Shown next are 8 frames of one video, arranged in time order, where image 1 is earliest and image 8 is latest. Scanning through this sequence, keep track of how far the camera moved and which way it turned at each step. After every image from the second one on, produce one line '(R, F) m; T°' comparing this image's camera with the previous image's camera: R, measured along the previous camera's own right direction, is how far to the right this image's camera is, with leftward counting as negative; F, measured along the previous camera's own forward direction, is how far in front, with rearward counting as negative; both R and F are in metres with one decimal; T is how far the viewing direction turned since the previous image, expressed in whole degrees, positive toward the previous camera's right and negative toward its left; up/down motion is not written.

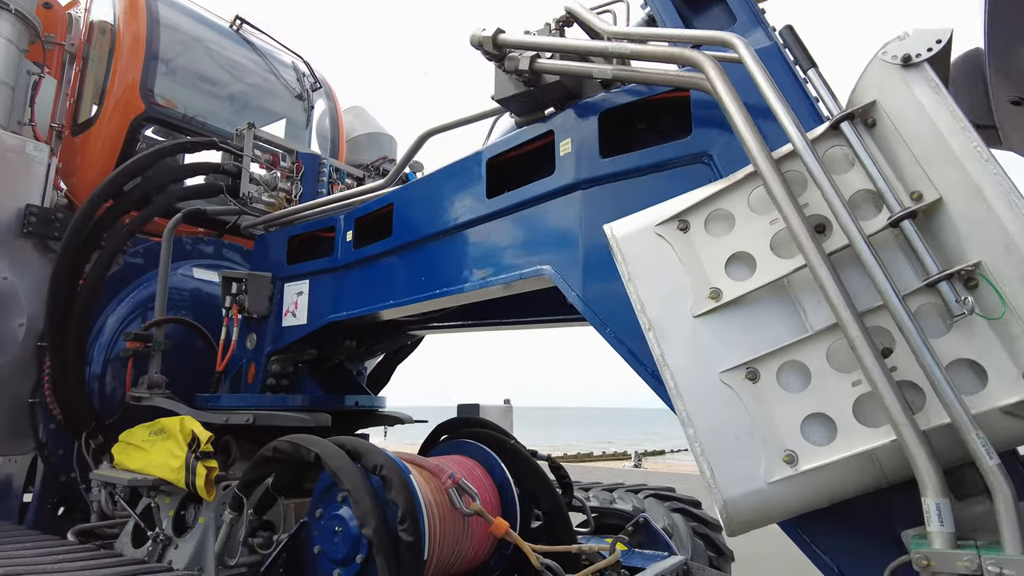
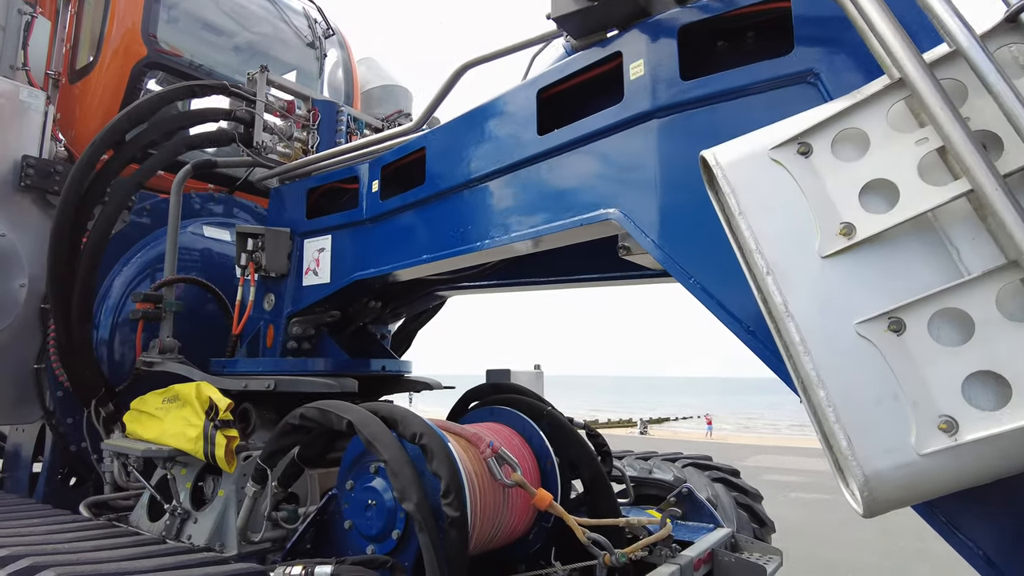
(-0.1, +0.2) m; 0°
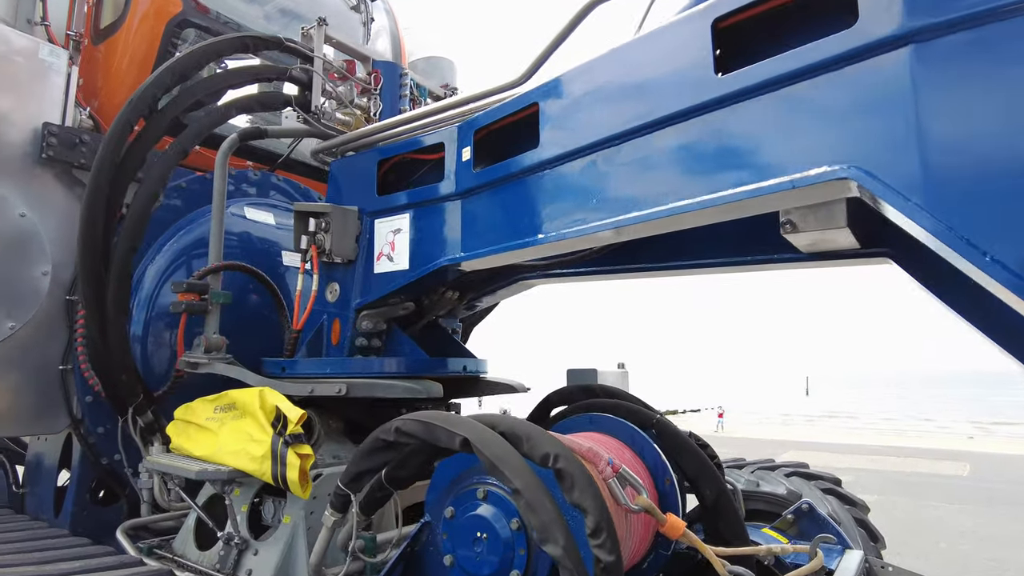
(-0.4, +0.4) m; 0°
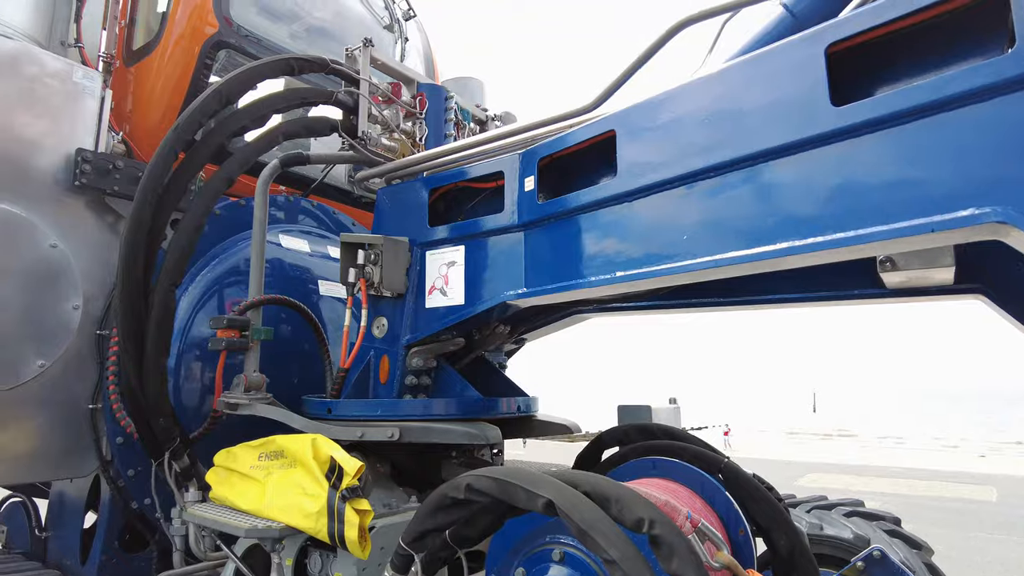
(-0.2, +0.1) m; 0°
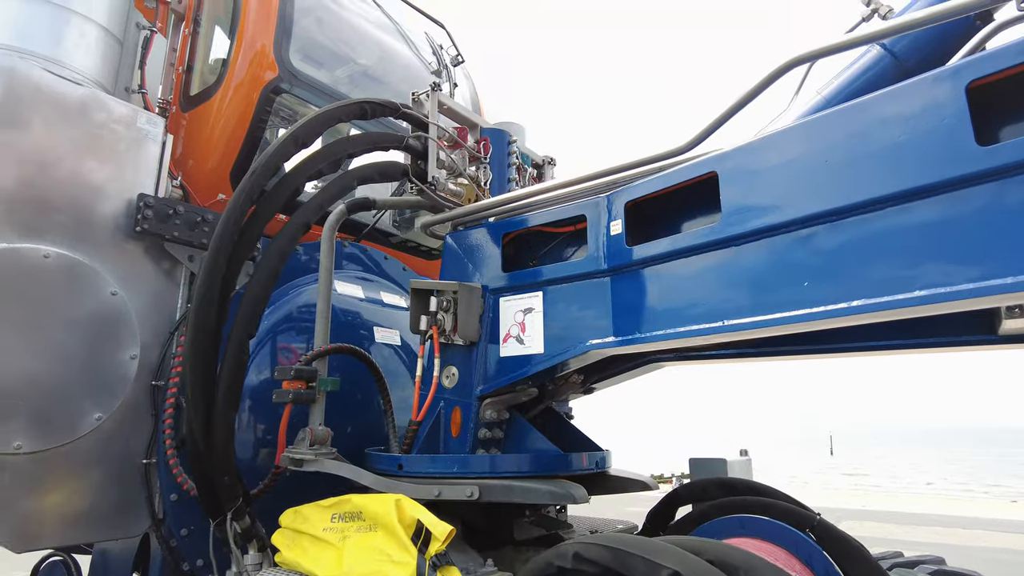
(-0.2, +0.1) m; -1°
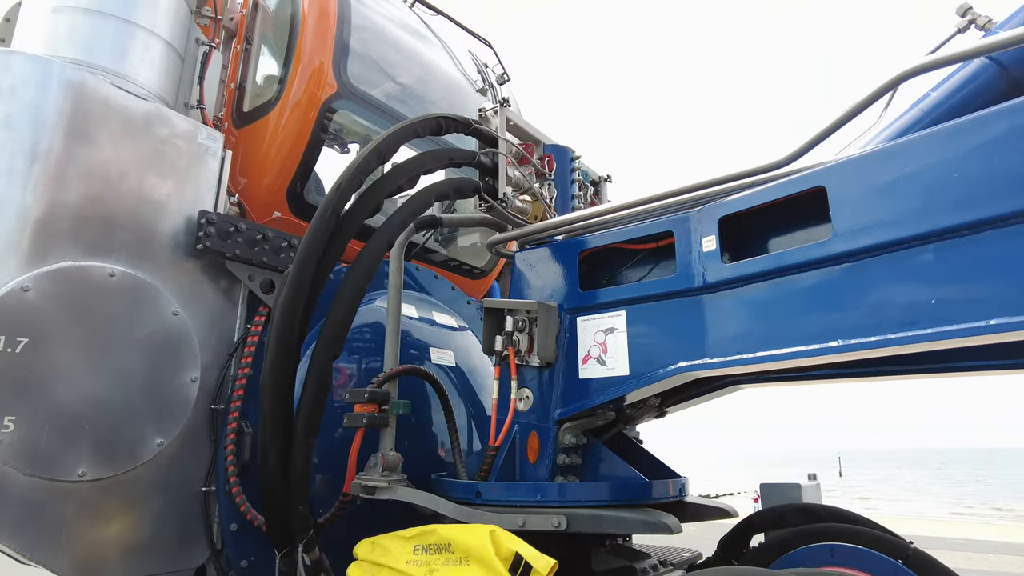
(-0.3, +0.1) m; 0°
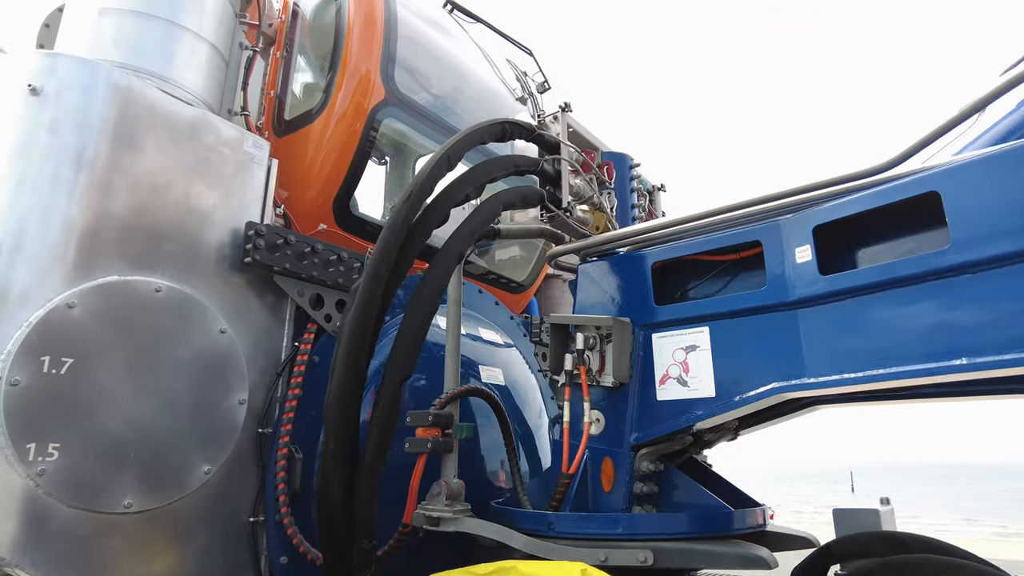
(-0.2, +0.1) m; 0°
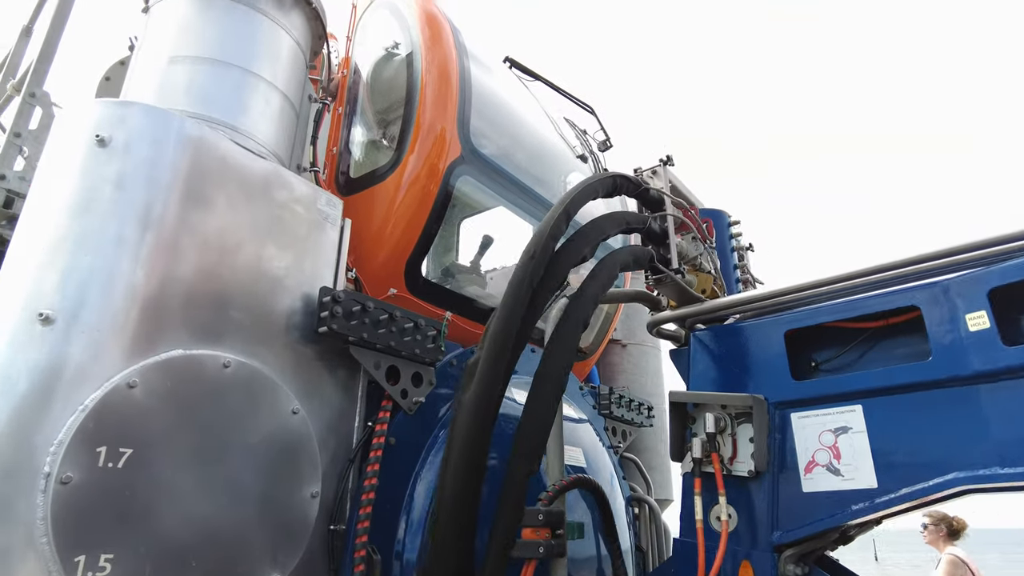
(-0.3, +0.2) m; 0°
